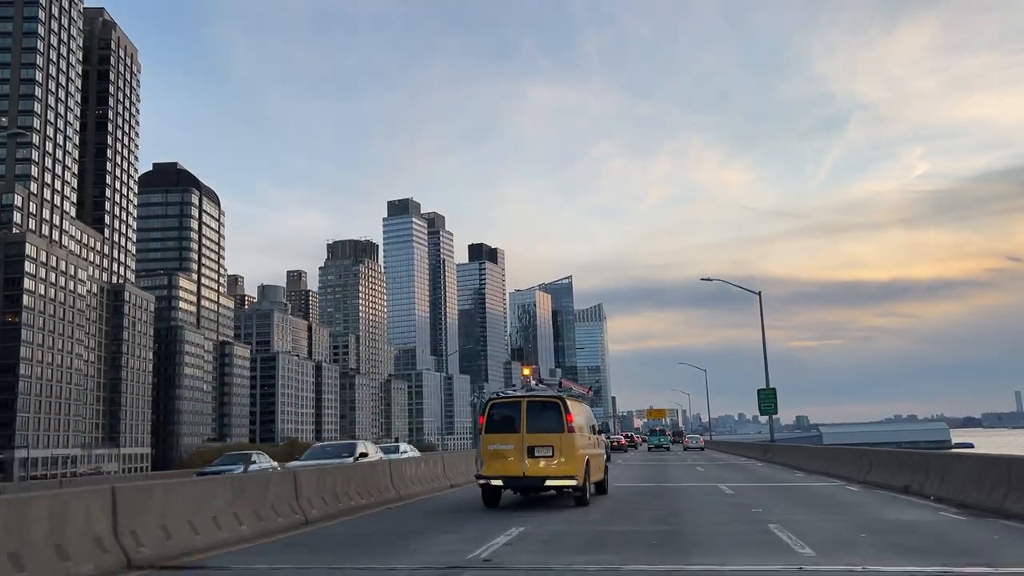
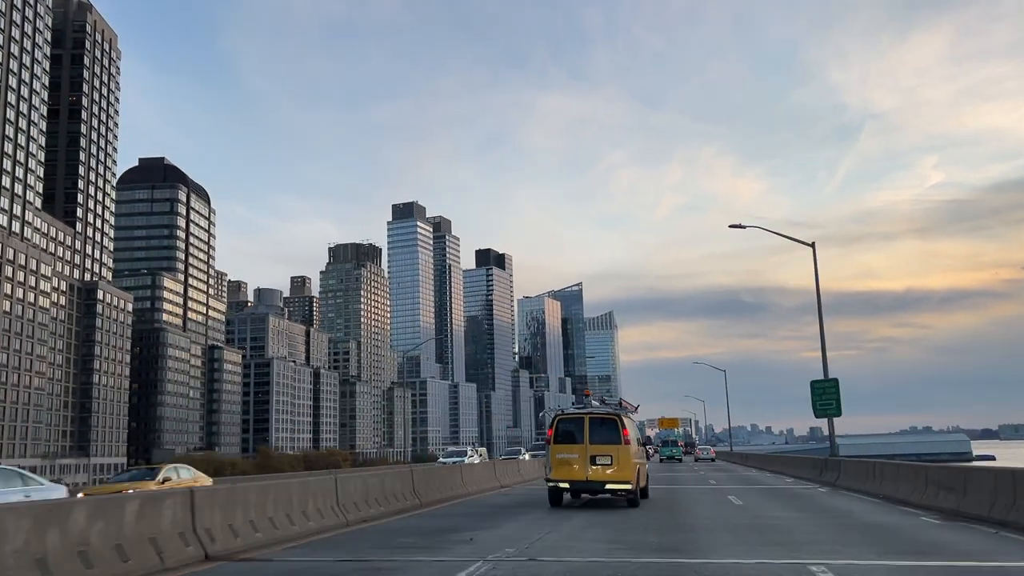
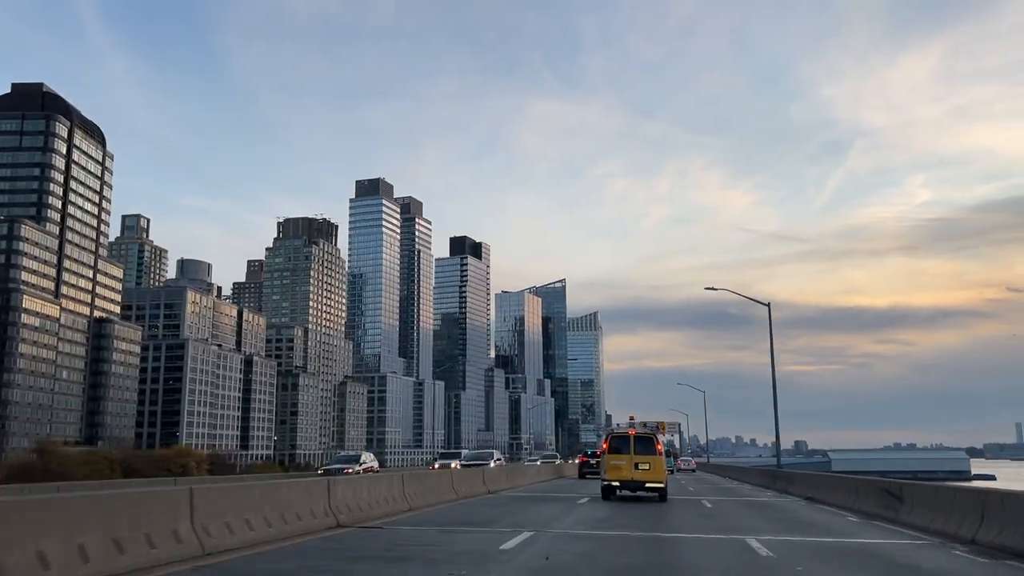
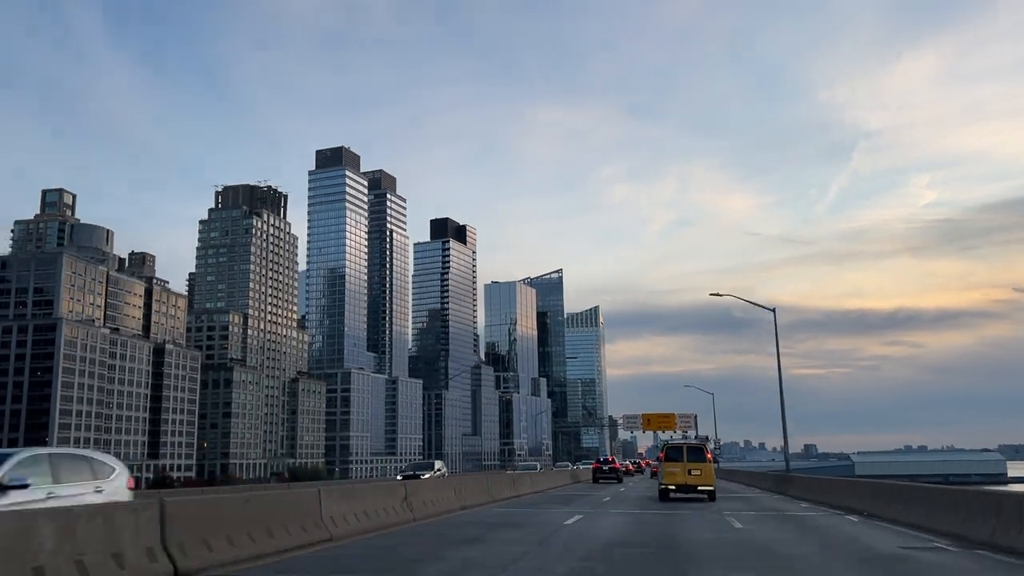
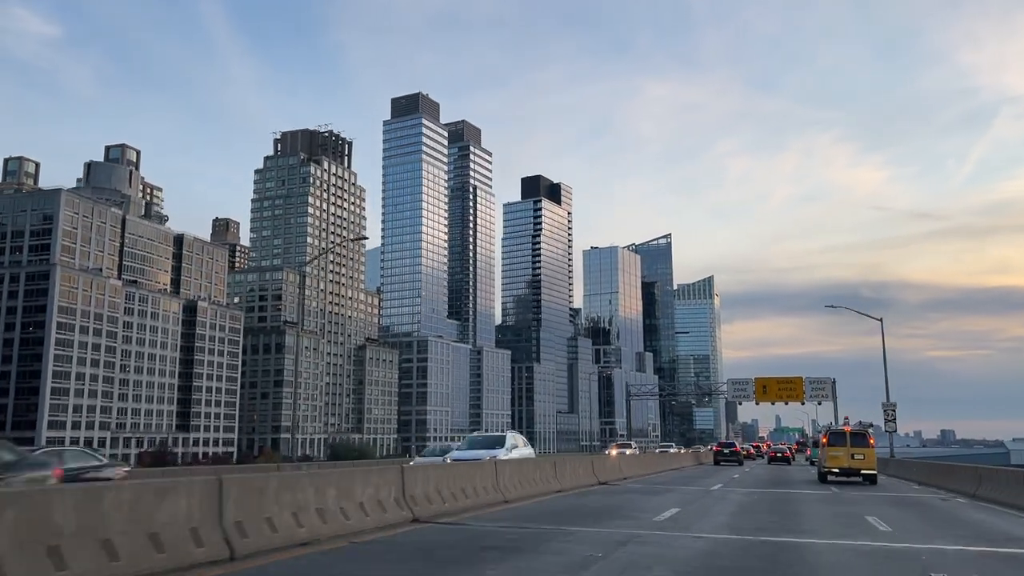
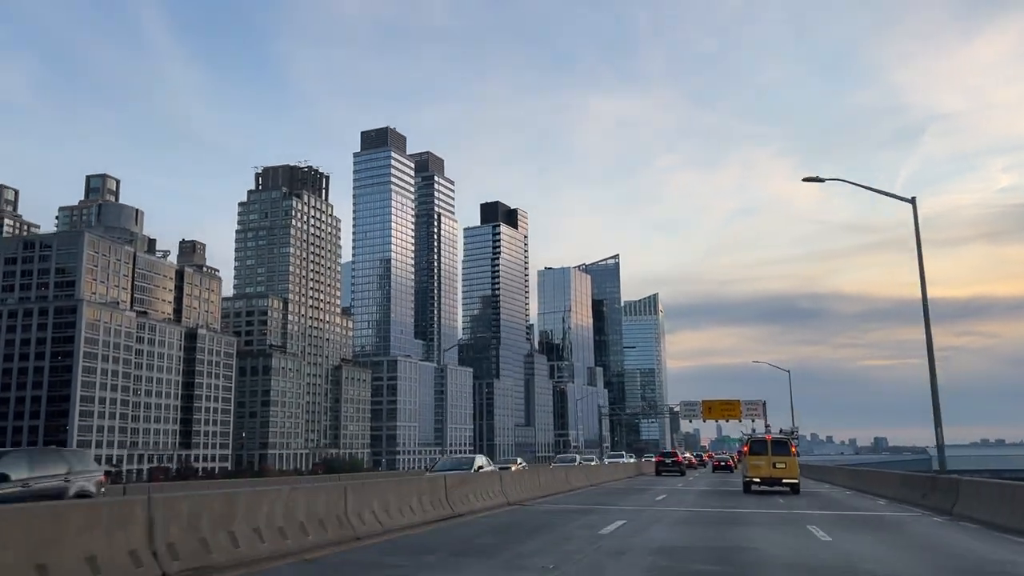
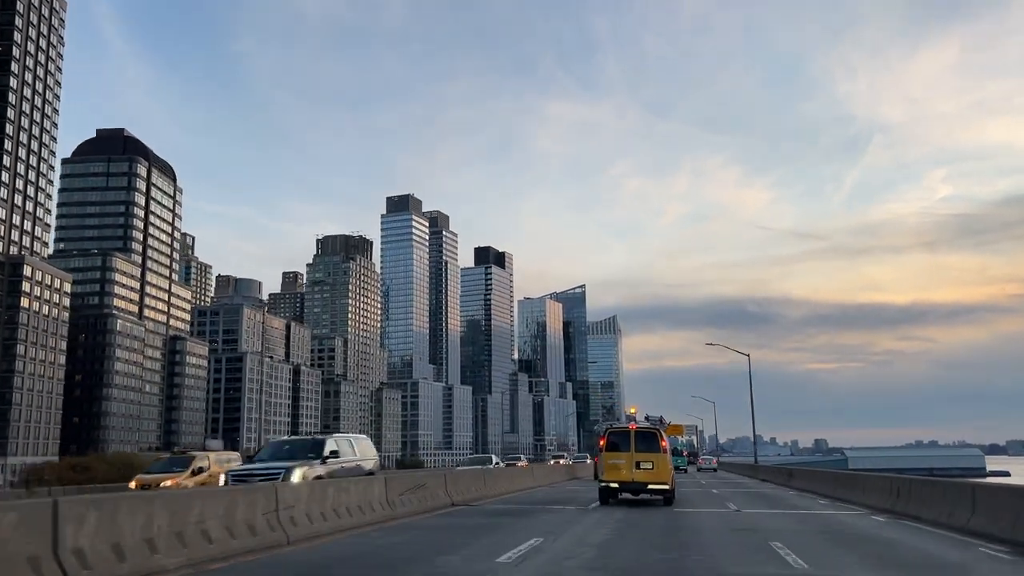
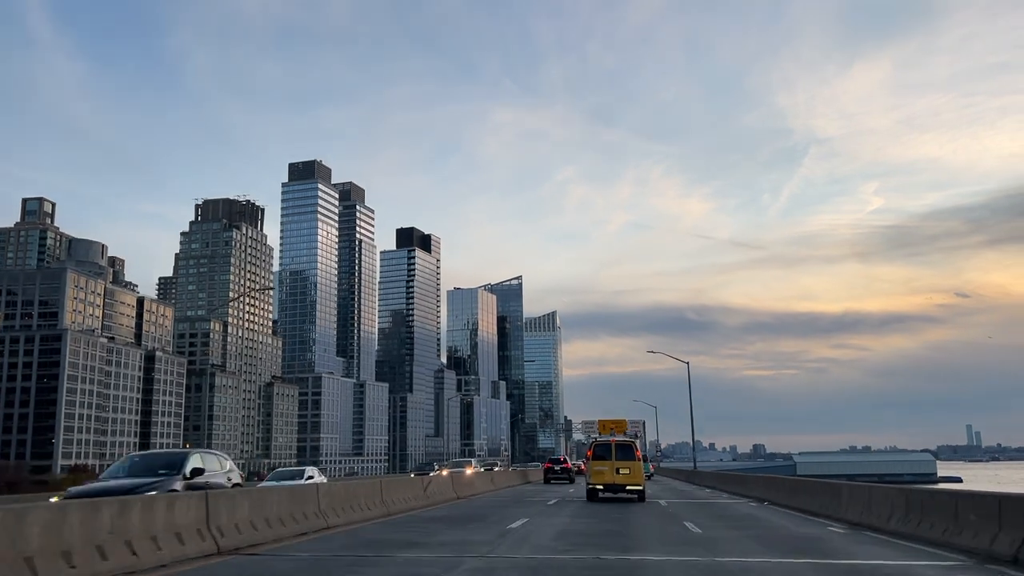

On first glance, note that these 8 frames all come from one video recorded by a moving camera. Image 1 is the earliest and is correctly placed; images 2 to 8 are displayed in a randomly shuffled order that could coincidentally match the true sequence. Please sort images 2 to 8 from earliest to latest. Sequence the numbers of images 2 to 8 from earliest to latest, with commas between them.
2, 7, 3, 8, 4, 6, 5
